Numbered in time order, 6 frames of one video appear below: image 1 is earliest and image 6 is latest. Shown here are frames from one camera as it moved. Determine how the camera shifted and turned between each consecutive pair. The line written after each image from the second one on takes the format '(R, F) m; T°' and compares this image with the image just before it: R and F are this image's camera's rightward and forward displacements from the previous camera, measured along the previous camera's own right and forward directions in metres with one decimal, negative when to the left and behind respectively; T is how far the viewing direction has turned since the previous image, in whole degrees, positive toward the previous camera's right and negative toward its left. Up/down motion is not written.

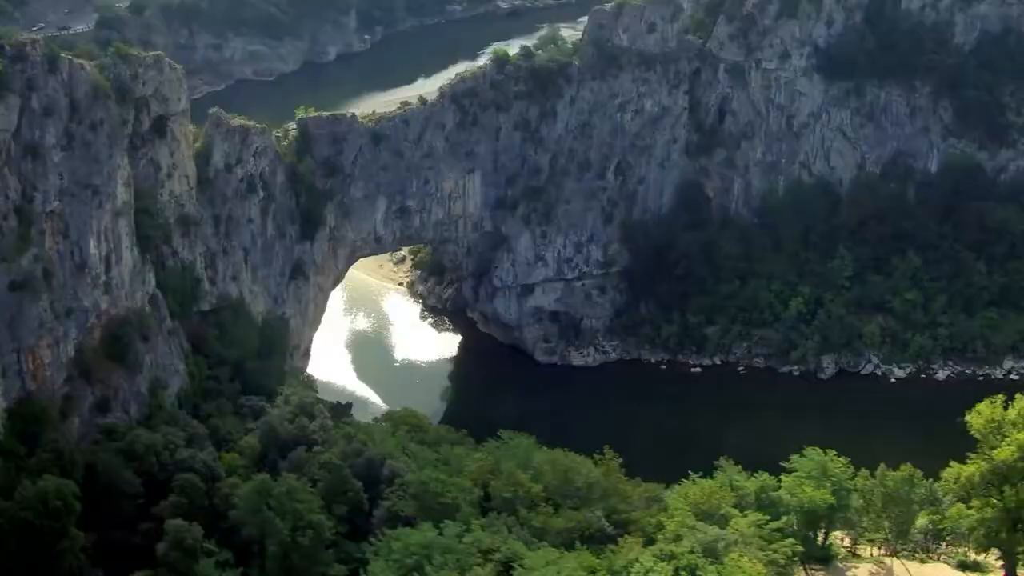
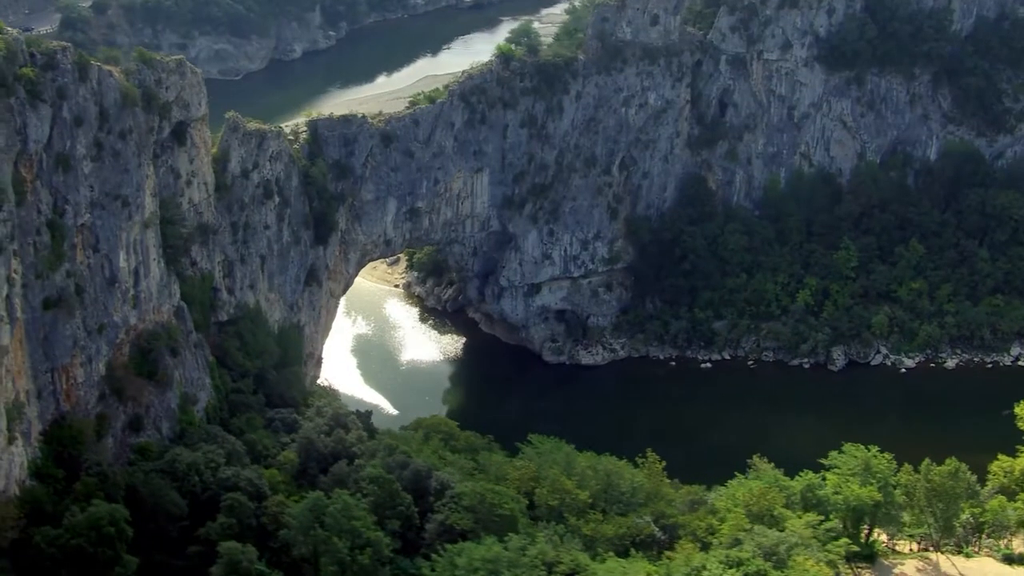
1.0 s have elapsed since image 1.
(-2.9, +1.1) m; +2°
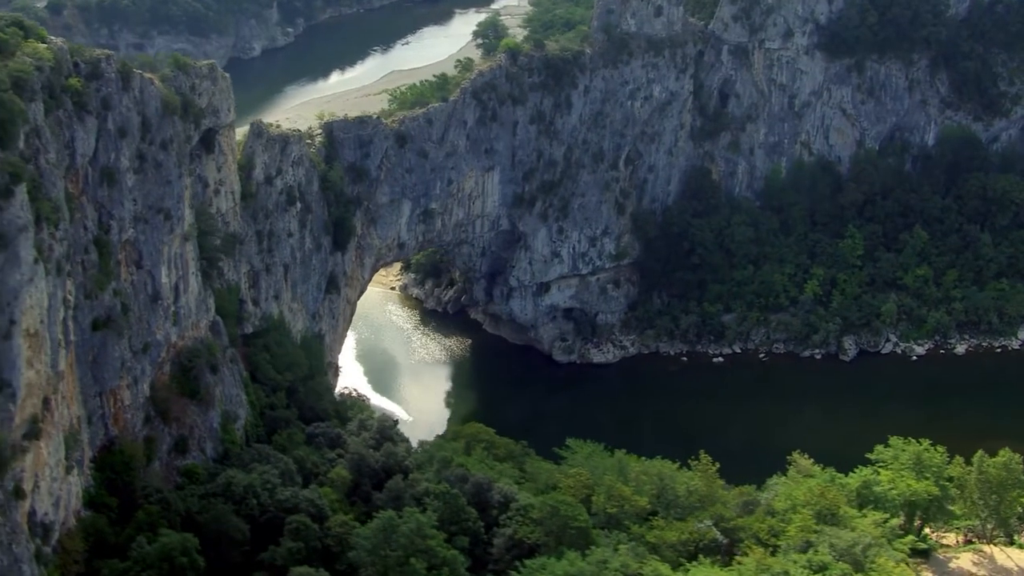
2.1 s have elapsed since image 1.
(-3.4, +1.2) m; +3°
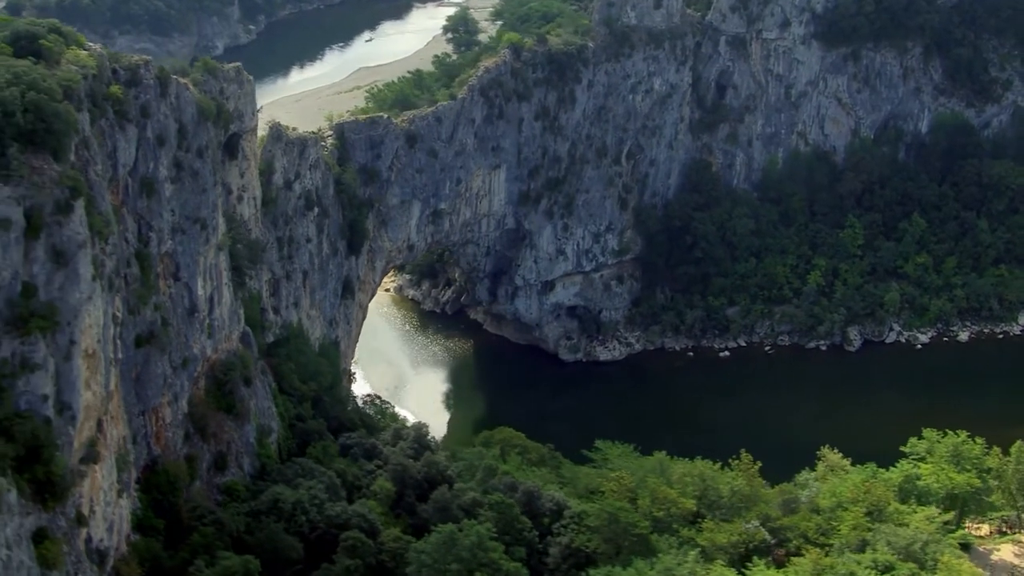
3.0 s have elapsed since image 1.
(-2.8, +1.0) m; +2°
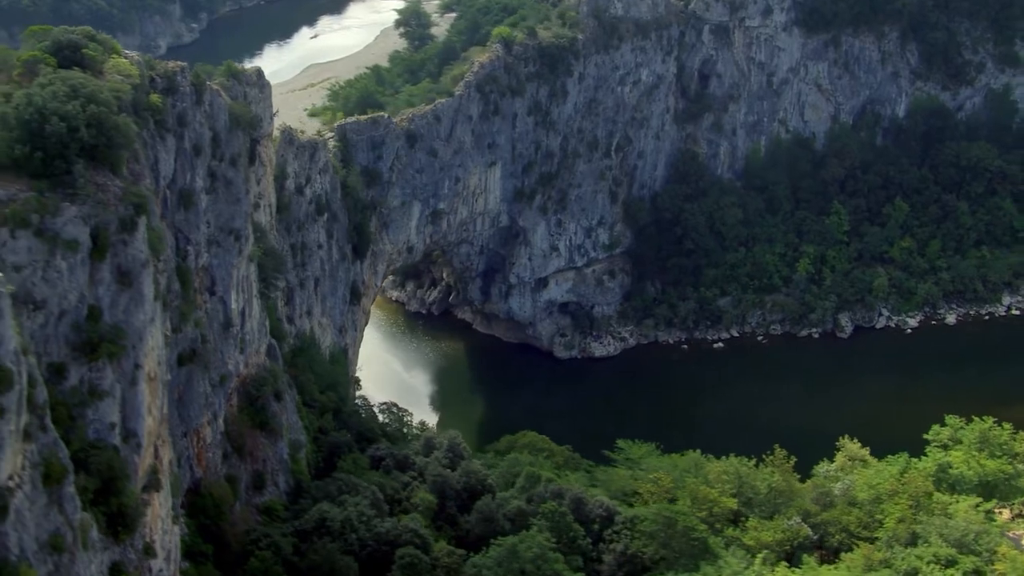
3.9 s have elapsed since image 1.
(-3.1, +1.0) m; +3°
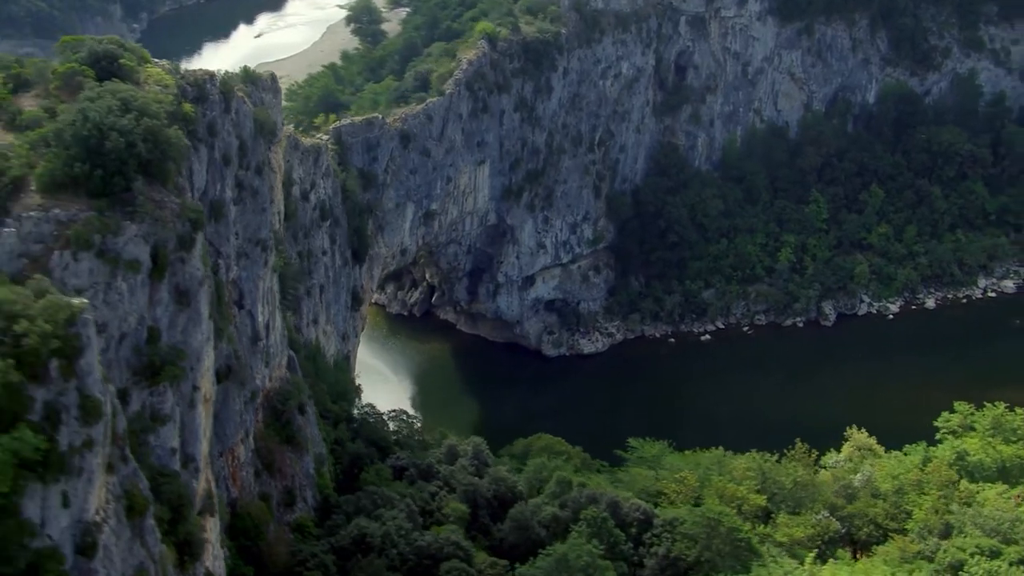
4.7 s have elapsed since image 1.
(-2.6, +0.7) m; +3°
